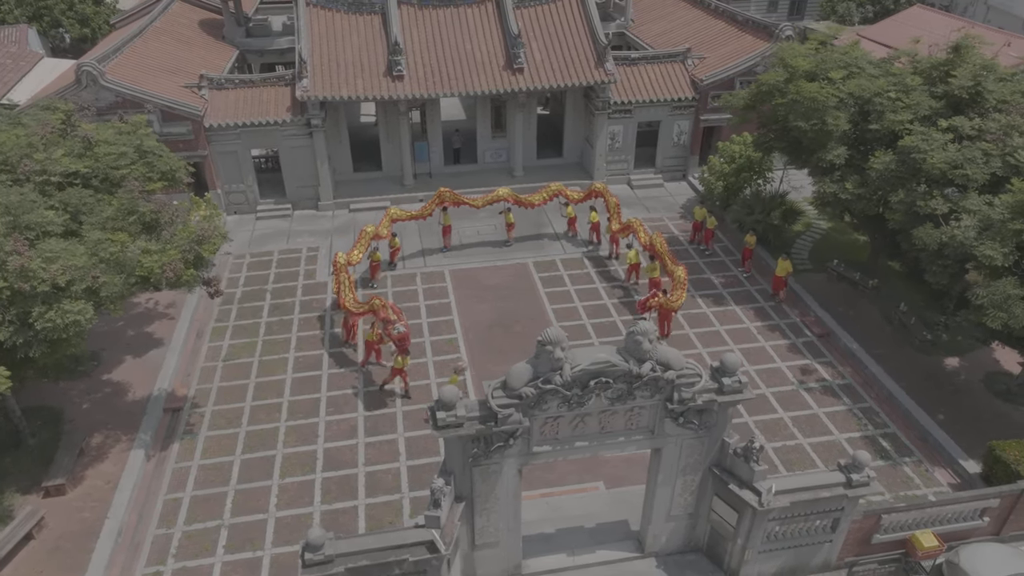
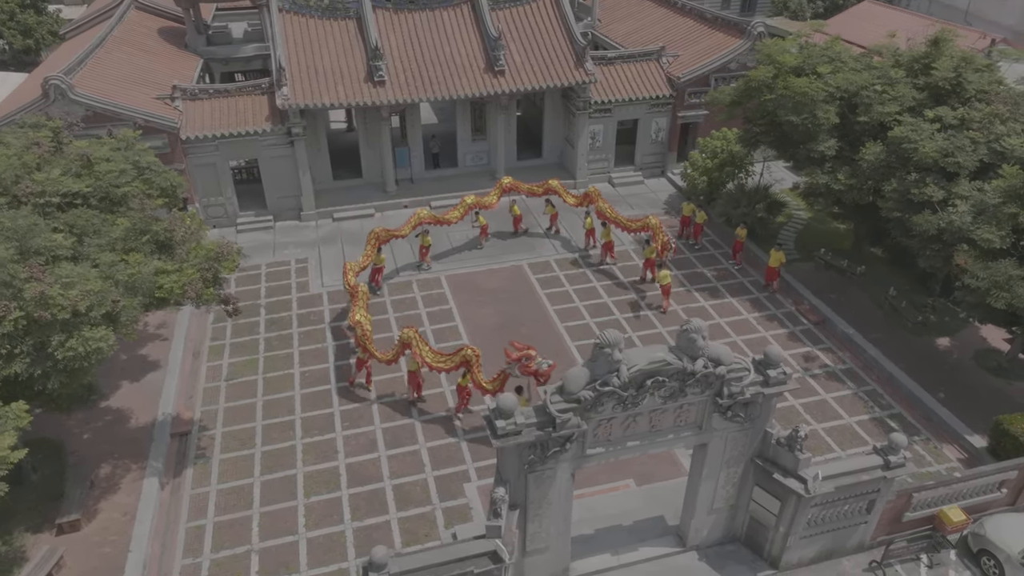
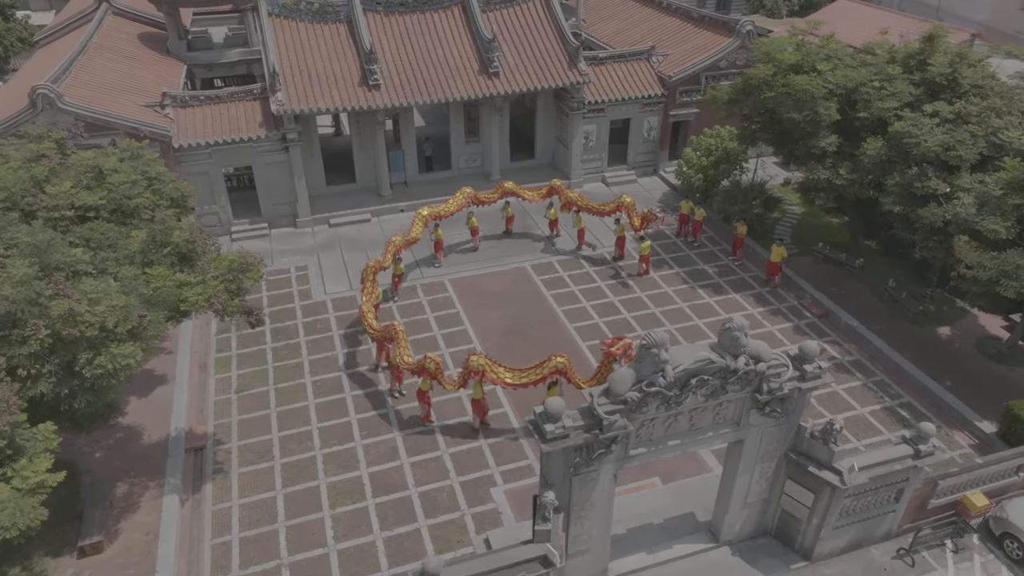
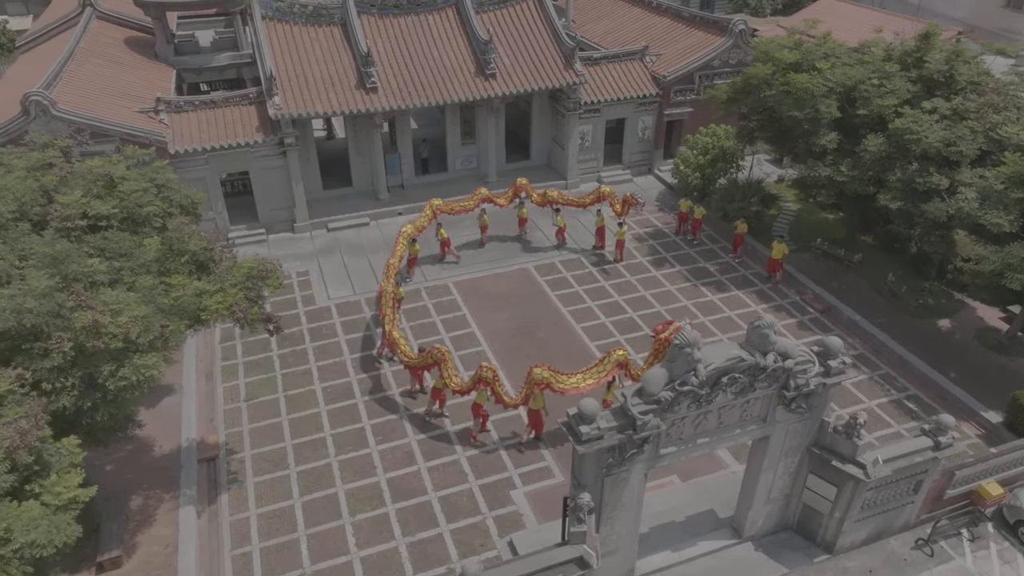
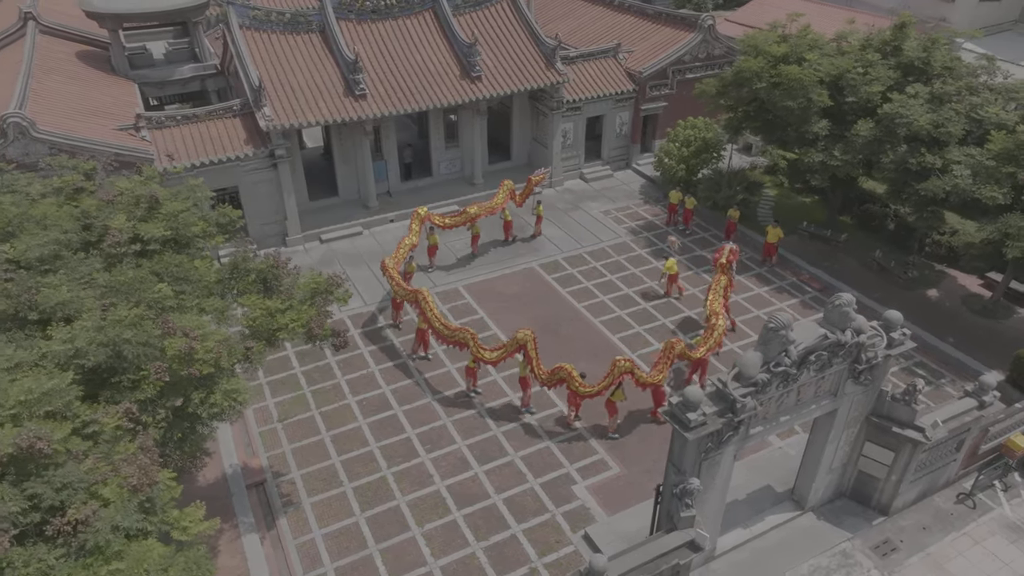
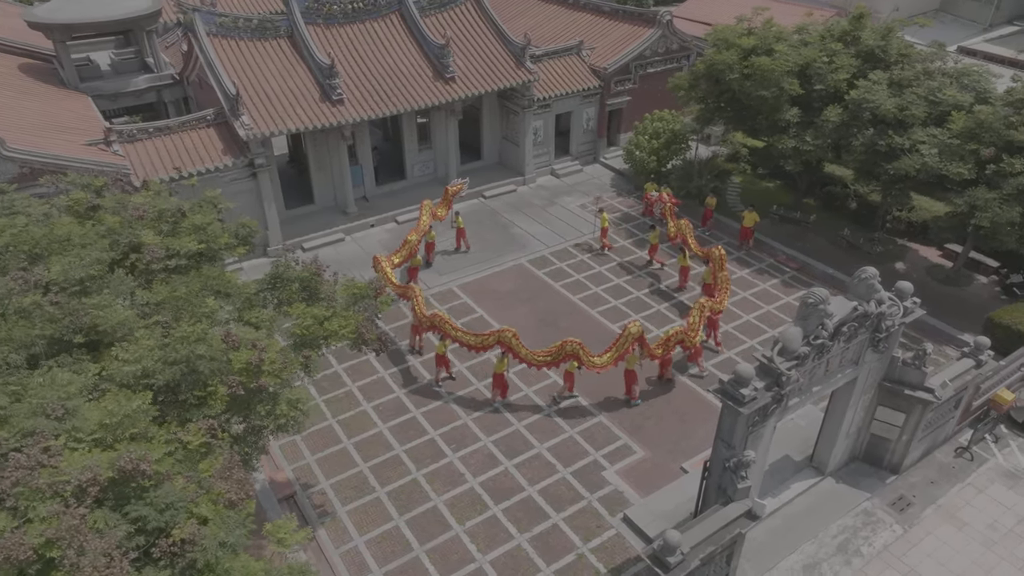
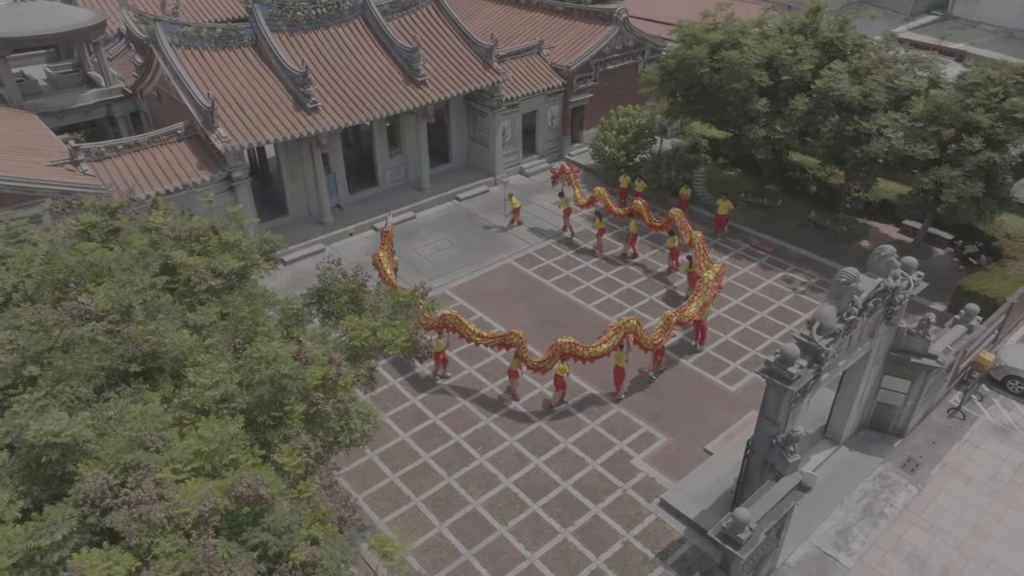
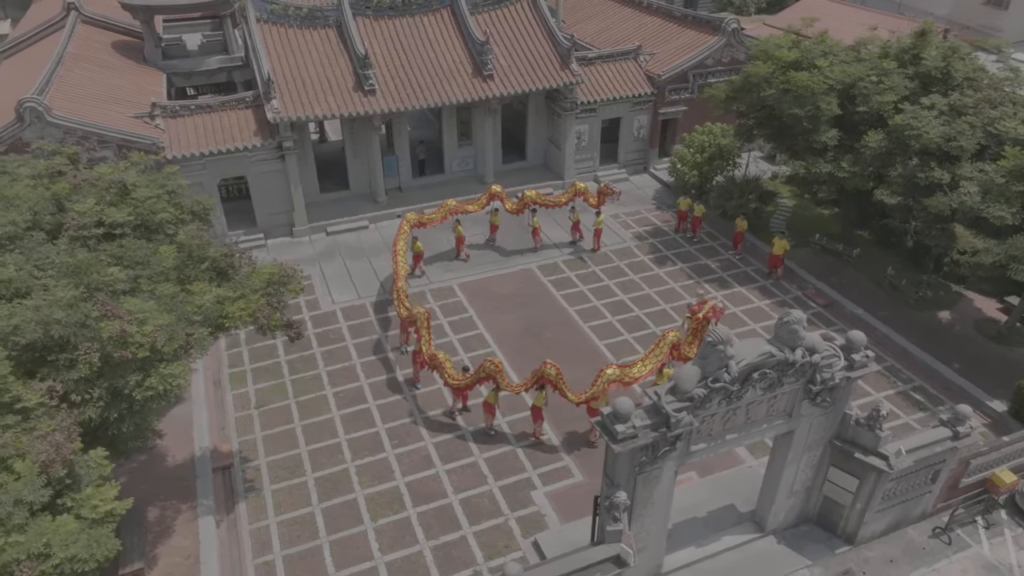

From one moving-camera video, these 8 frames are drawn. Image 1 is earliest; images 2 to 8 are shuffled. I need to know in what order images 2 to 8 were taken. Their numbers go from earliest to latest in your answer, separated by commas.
2, 3, 4, 8, 5, 6, 7
